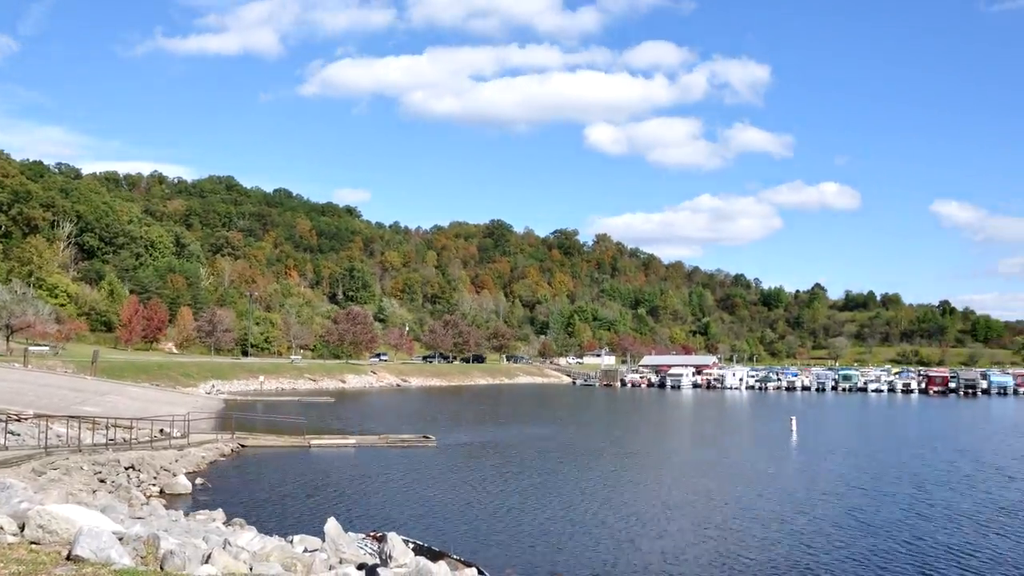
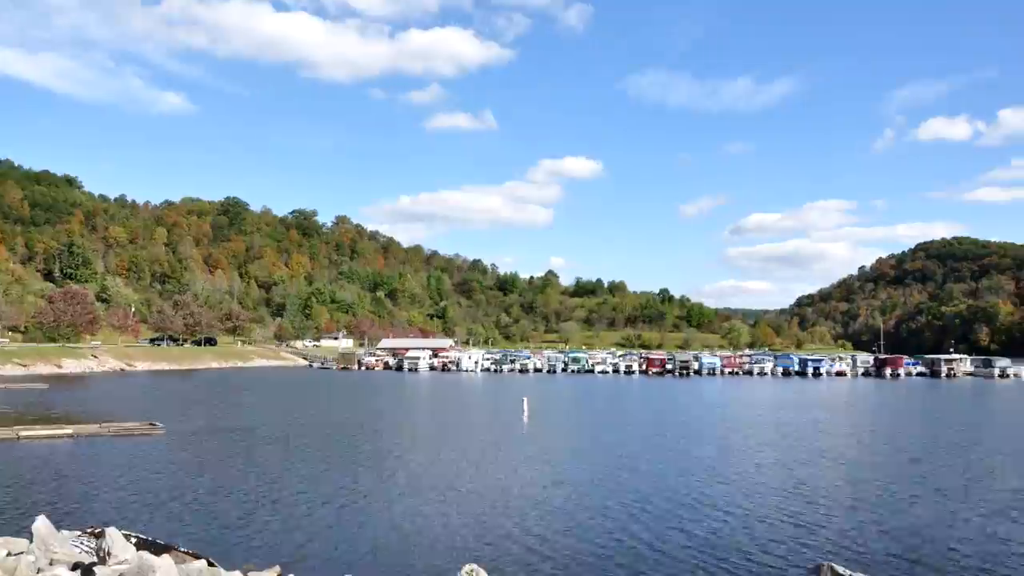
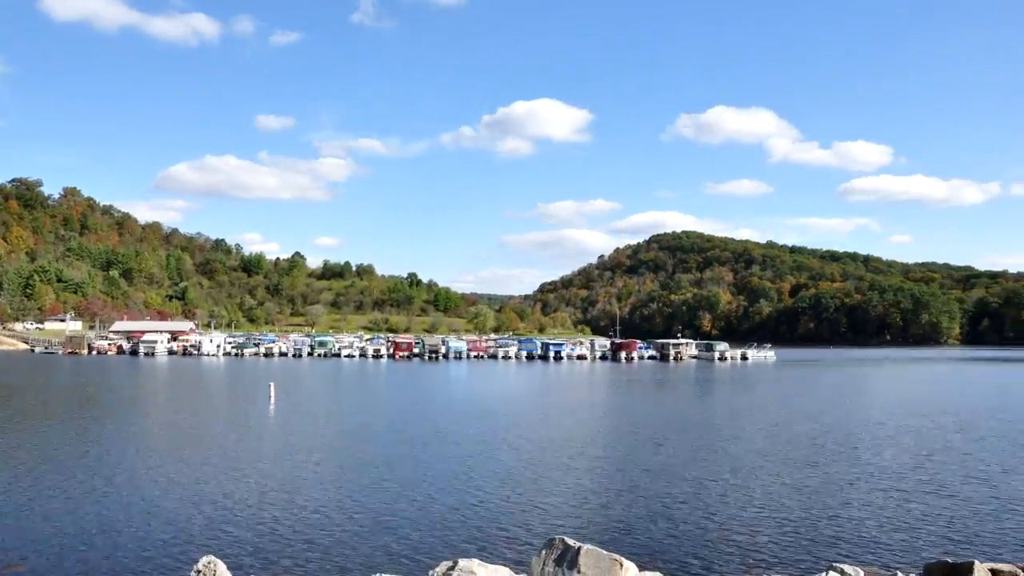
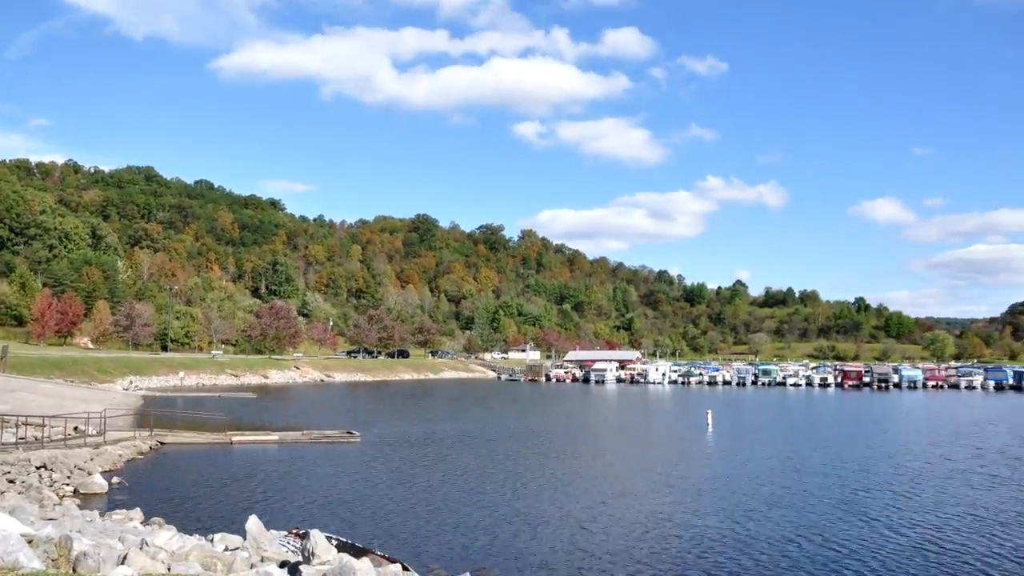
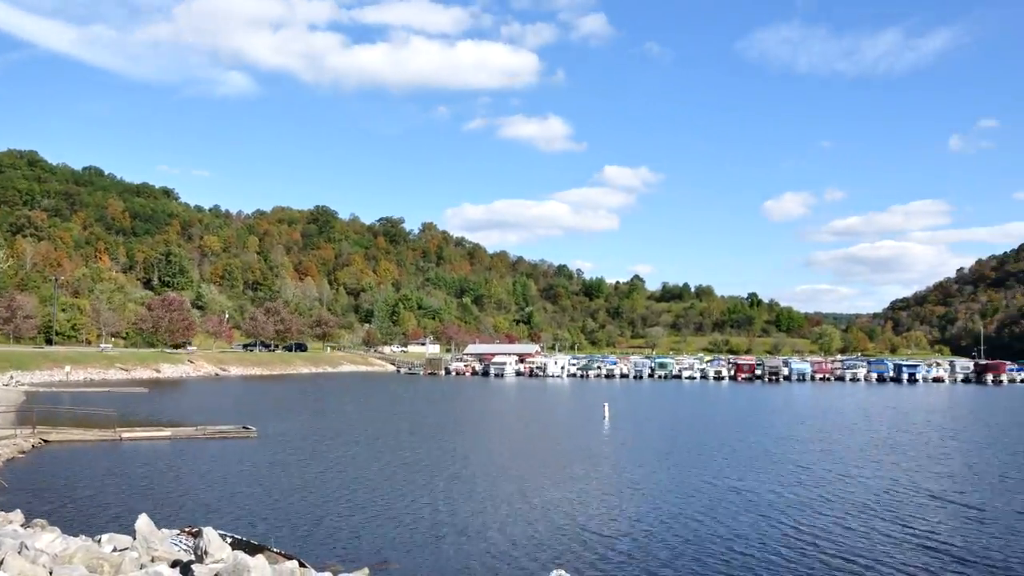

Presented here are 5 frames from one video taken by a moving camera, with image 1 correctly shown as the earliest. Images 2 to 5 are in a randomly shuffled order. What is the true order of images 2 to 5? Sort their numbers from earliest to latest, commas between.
4, 5, 2, 3
